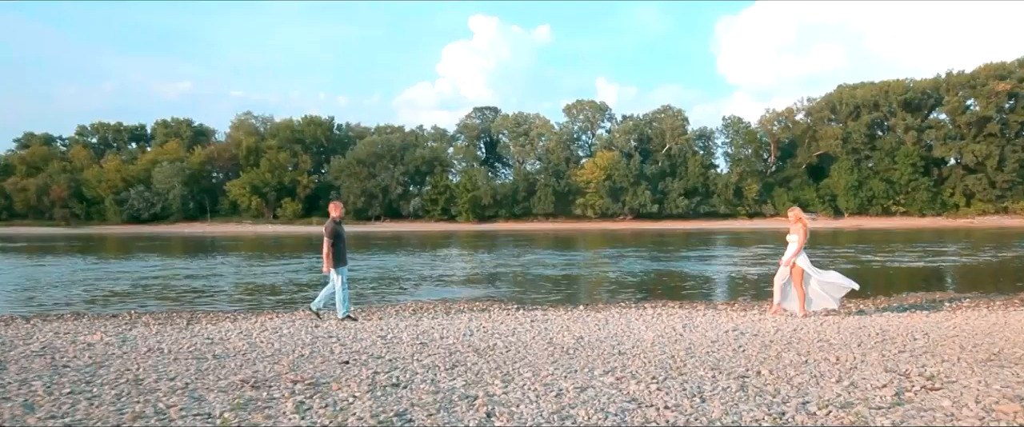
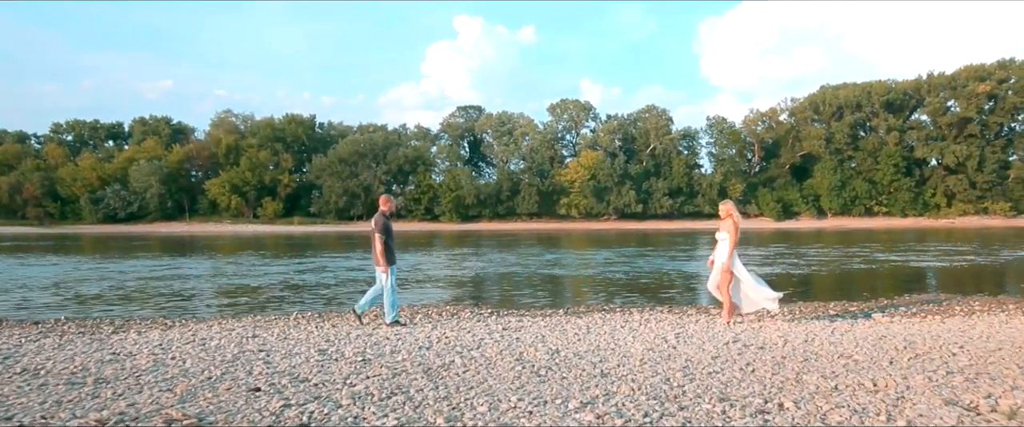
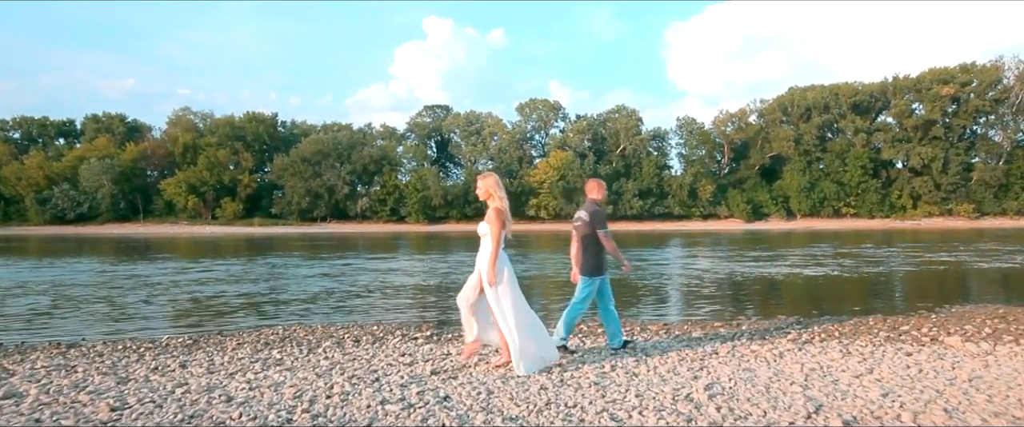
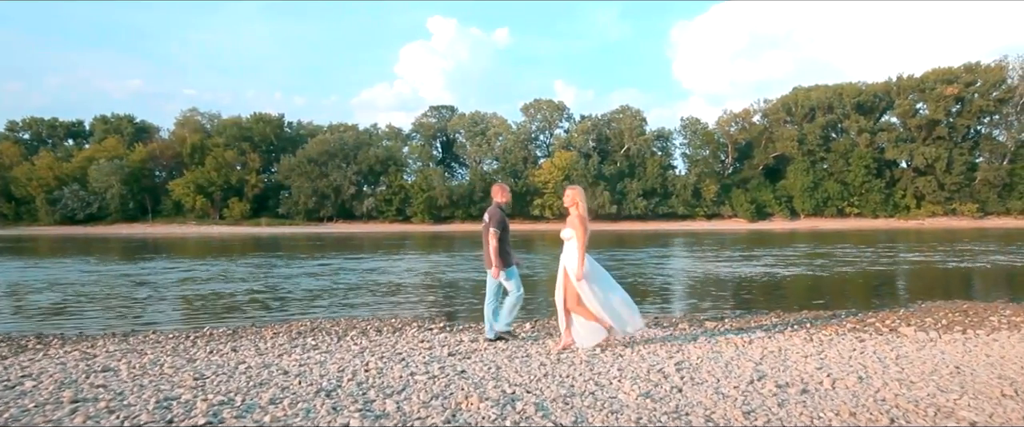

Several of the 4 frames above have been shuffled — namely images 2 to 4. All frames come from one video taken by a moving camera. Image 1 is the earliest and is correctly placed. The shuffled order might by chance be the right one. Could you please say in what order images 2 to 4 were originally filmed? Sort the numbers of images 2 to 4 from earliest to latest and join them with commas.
2, 4, 3
